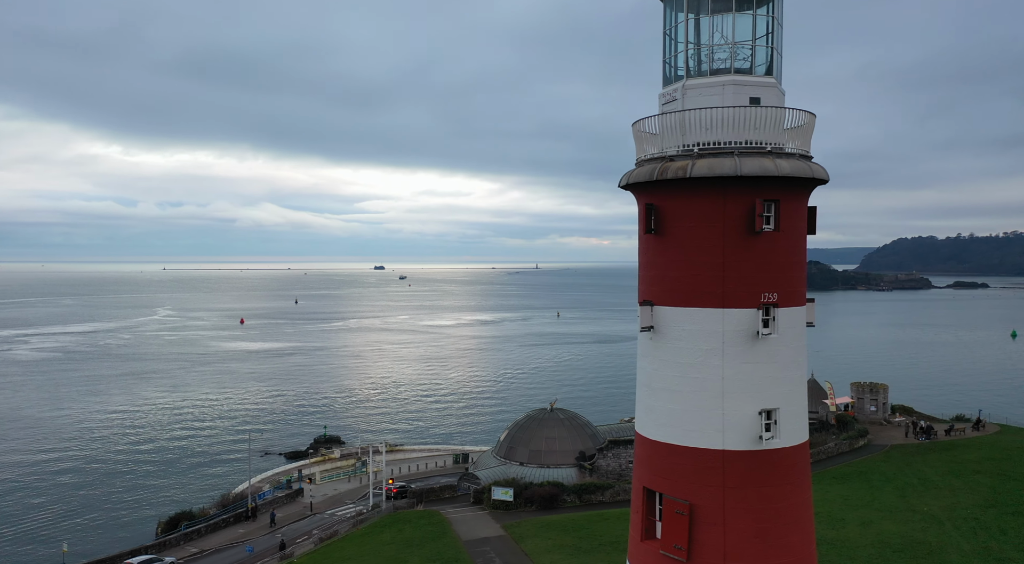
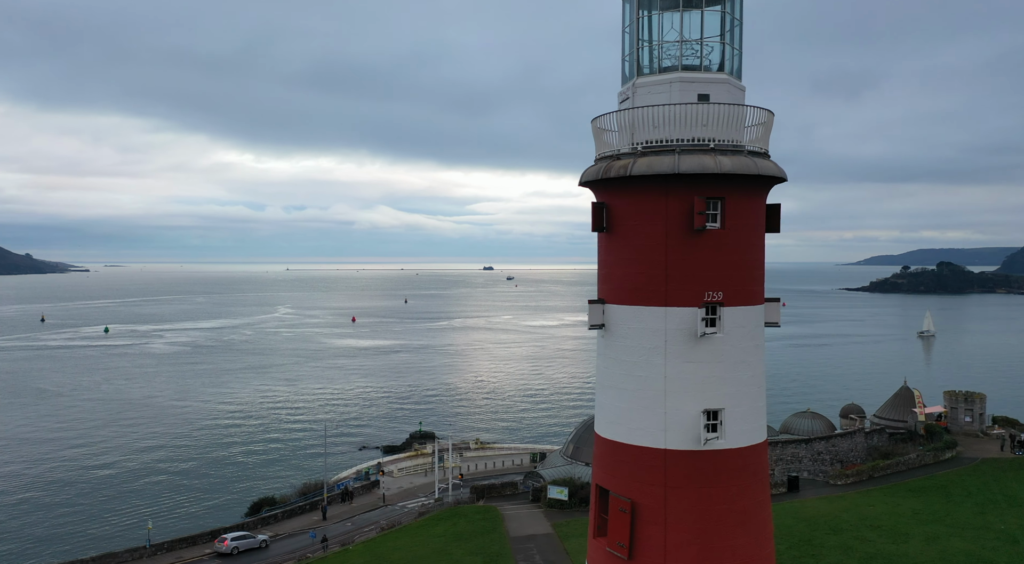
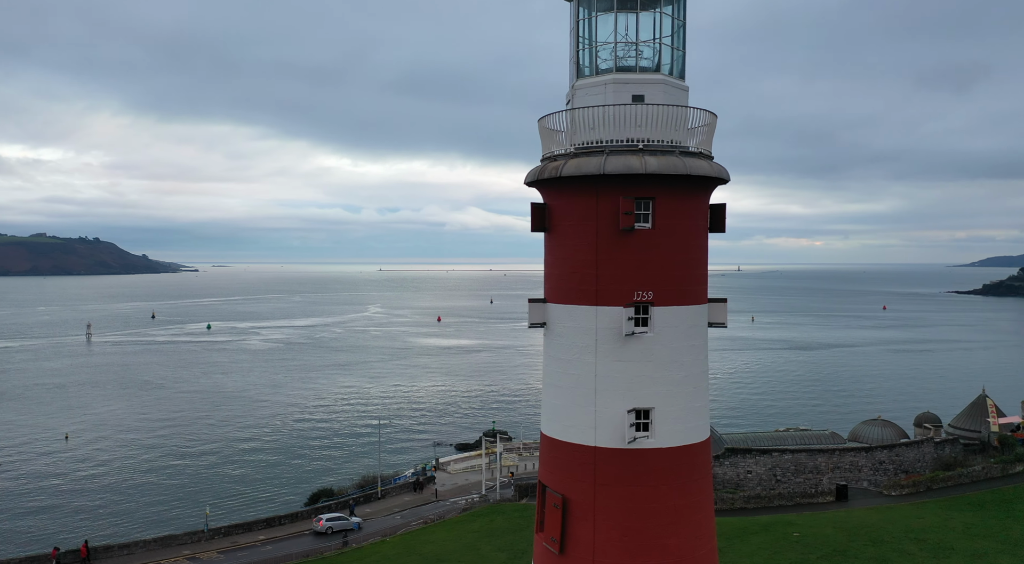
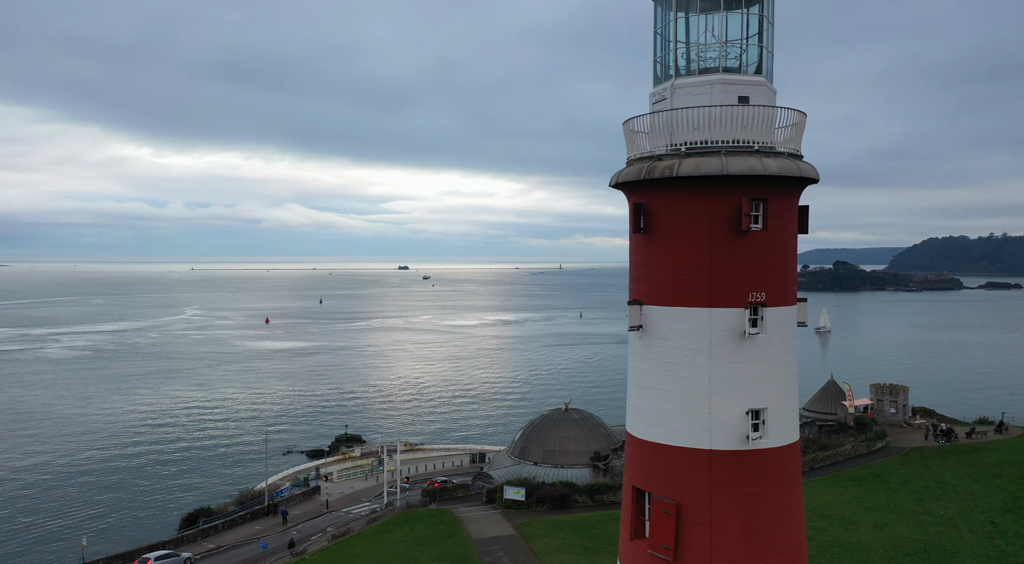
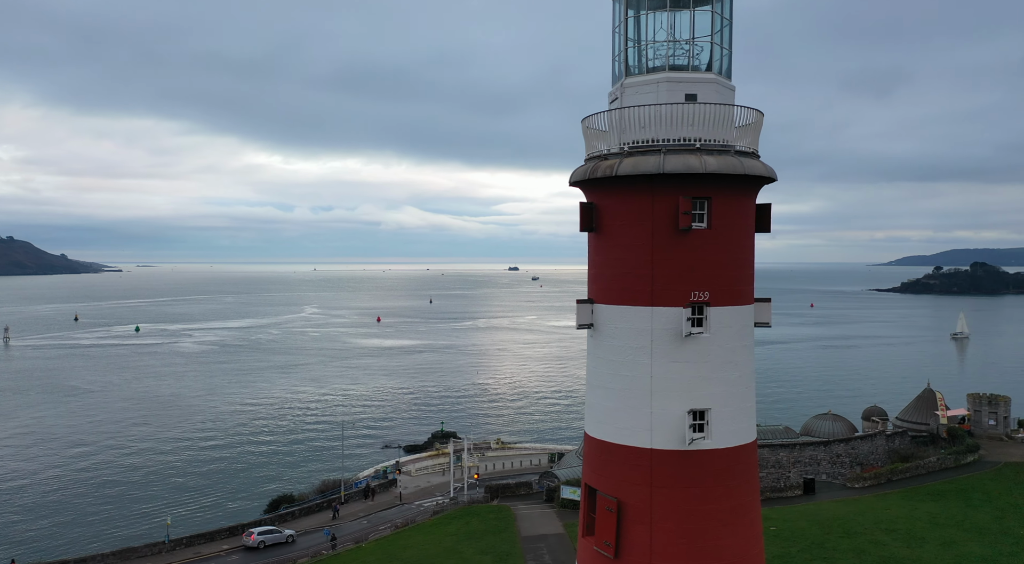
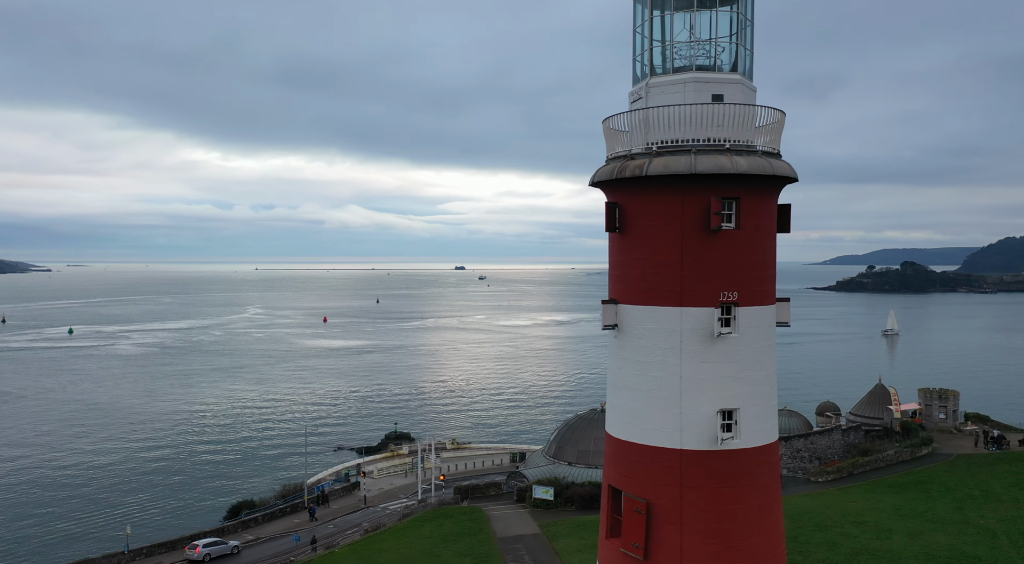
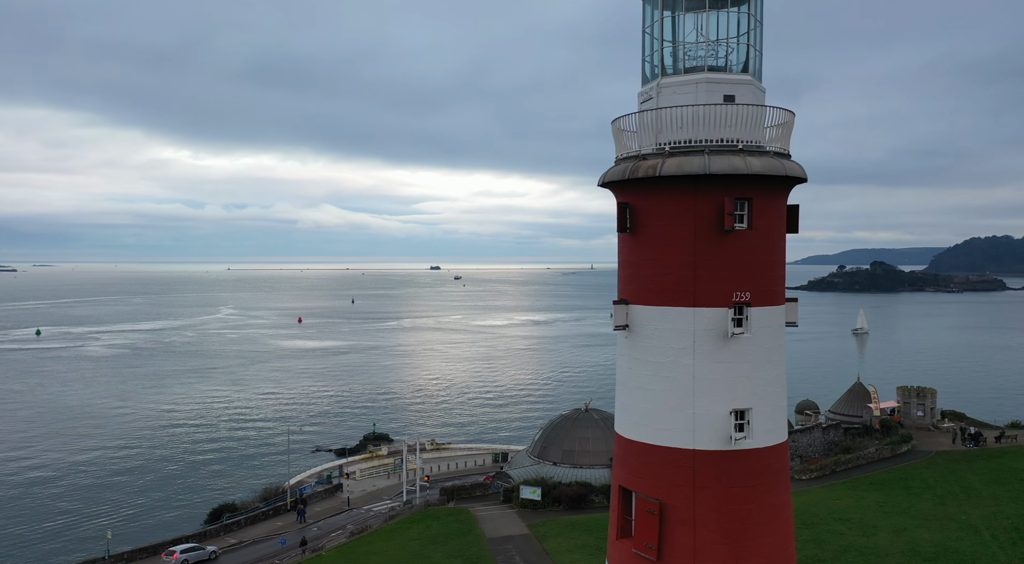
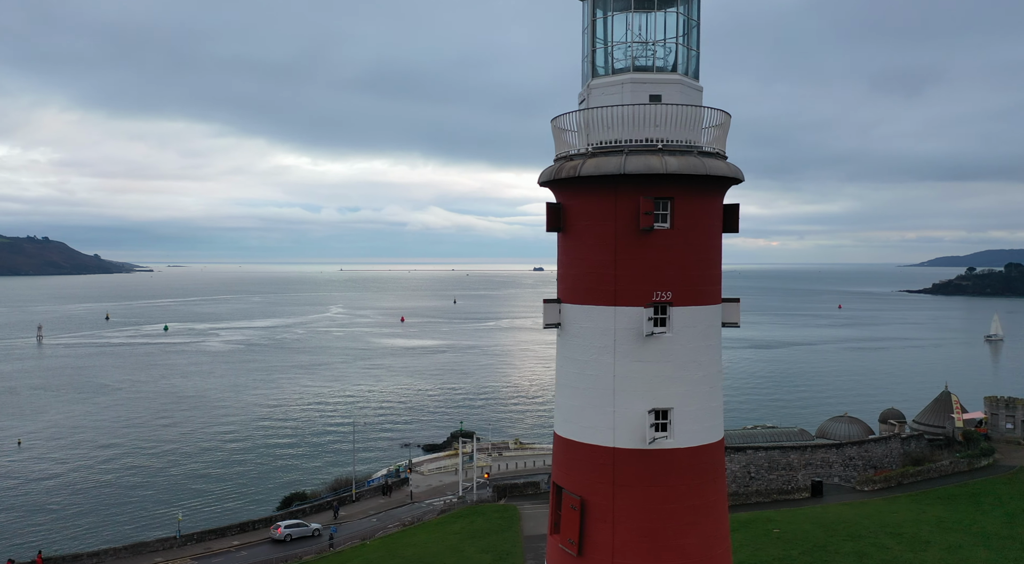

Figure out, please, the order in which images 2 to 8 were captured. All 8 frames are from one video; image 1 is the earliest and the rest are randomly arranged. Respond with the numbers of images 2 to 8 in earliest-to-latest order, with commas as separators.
4, 7, 6, 2, 5, 8, 3
